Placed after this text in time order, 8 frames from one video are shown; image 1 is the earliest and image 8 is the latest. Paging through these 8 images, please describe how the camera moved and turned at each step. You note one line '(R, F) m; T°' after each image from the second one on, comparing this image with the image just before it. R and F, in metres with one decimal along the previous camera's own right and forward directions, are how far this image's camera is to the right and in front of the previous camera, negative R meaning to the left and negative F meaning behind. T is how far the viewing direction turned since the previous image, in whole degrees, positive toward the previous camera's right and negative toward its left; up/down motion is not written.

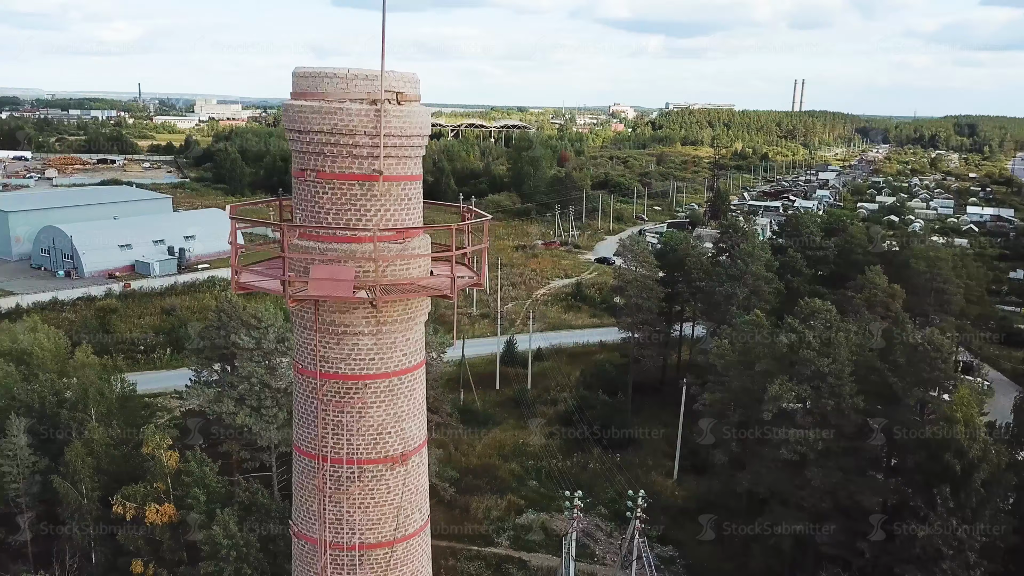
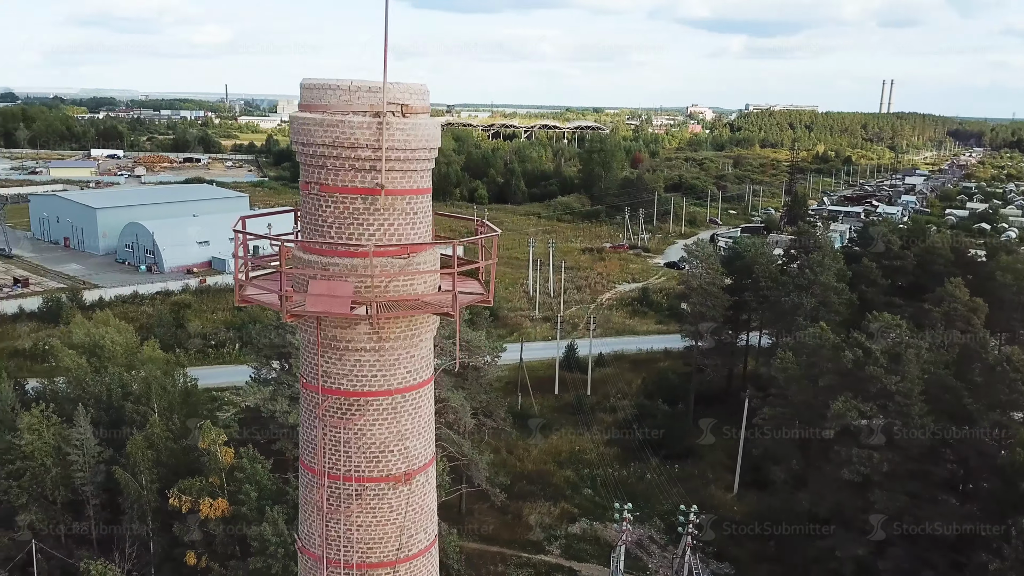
(+0.4, +0.2) m; -5°
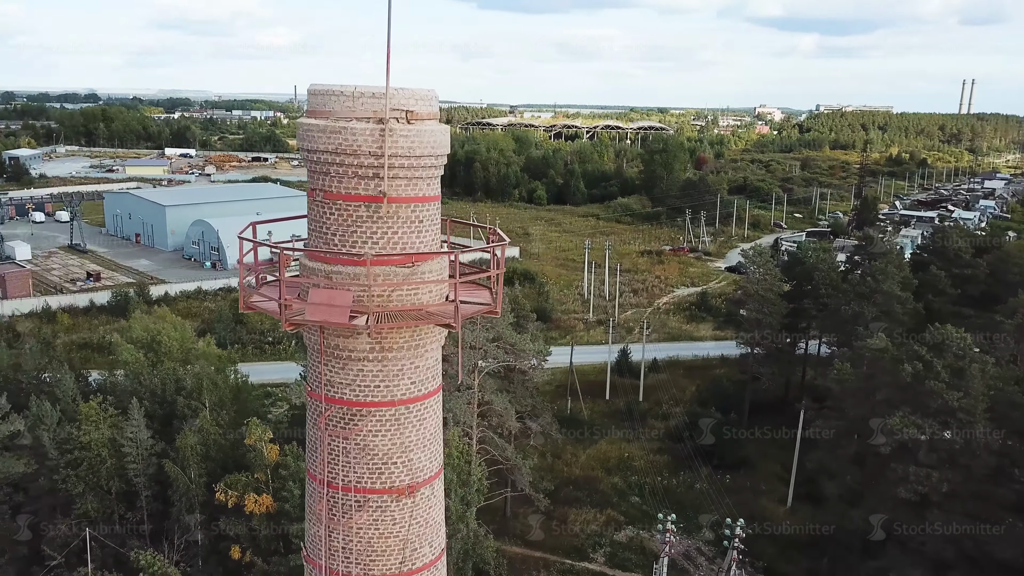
(+0.3, +0.2) m; -4°
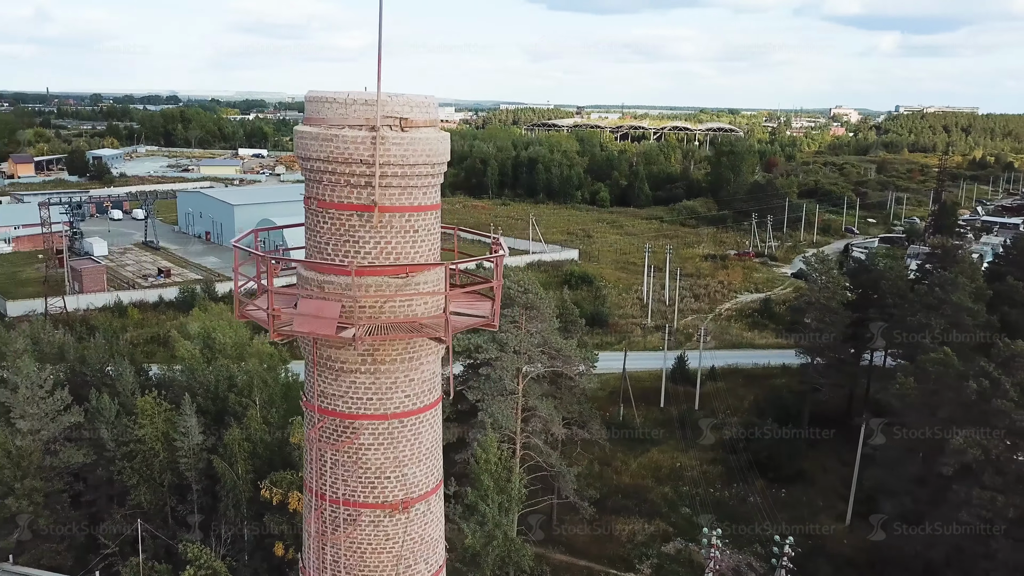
(+0.4, +0.2) m; -5°
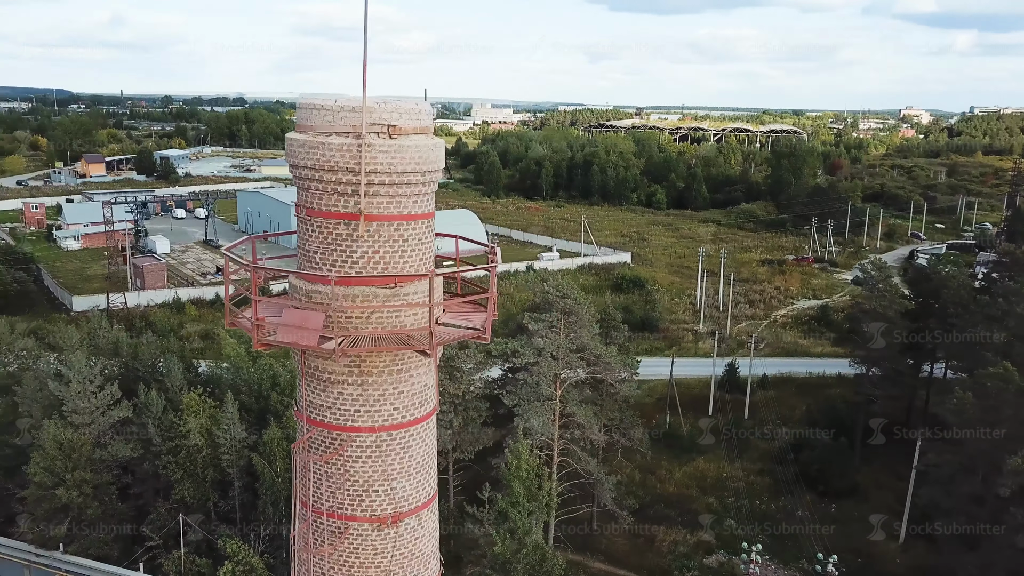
(+0.4, +0.2) m; -4°
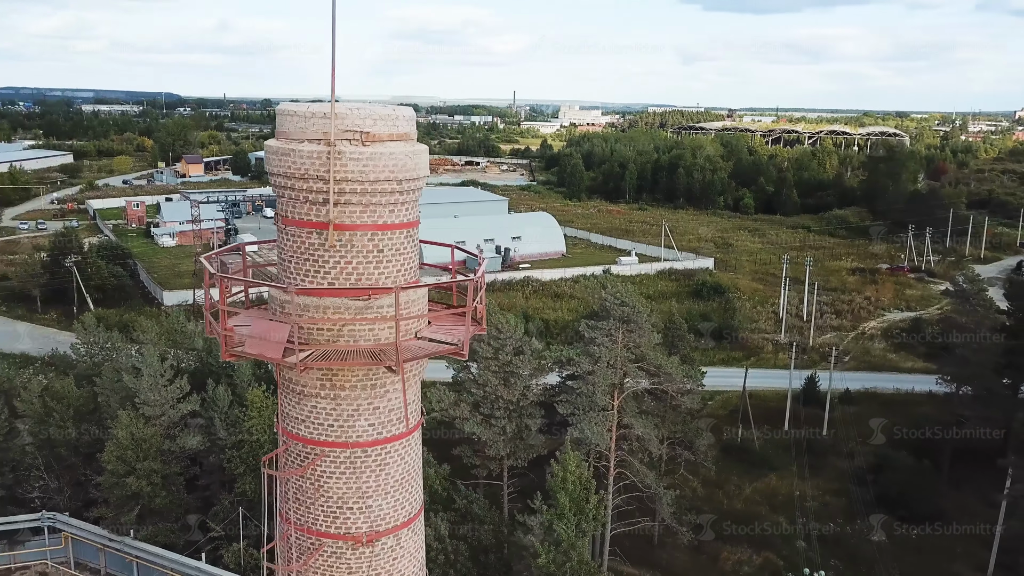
(+0.6, +0.3) m; -6°
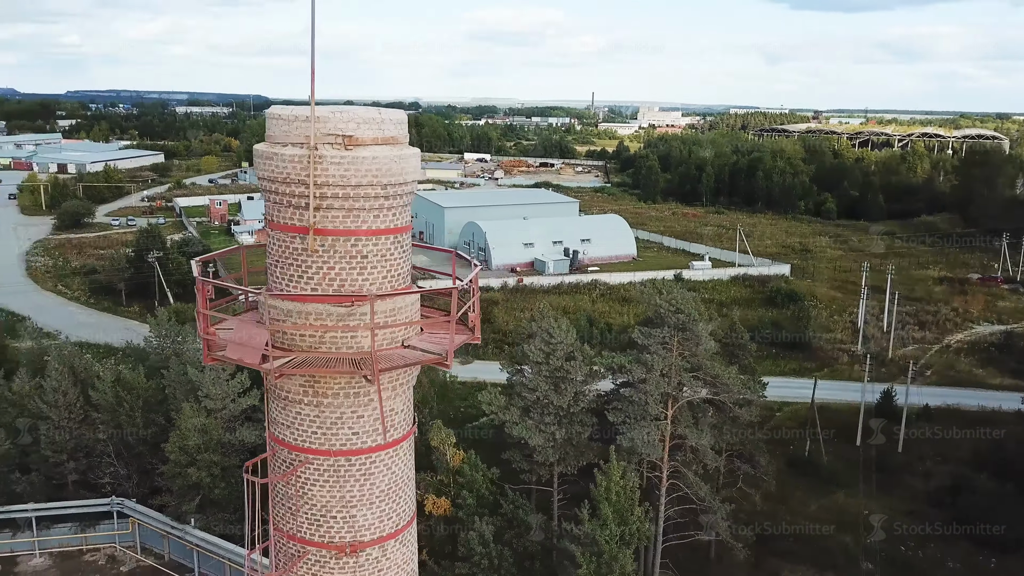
(+0.5, +0.2) m; -5°
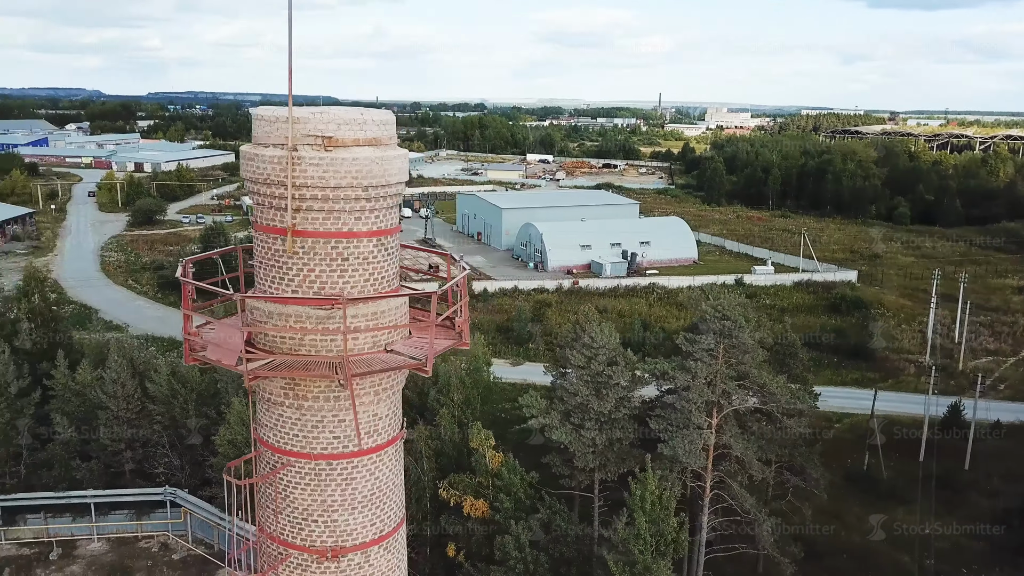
(+0.4, +0.1) m; -5°
